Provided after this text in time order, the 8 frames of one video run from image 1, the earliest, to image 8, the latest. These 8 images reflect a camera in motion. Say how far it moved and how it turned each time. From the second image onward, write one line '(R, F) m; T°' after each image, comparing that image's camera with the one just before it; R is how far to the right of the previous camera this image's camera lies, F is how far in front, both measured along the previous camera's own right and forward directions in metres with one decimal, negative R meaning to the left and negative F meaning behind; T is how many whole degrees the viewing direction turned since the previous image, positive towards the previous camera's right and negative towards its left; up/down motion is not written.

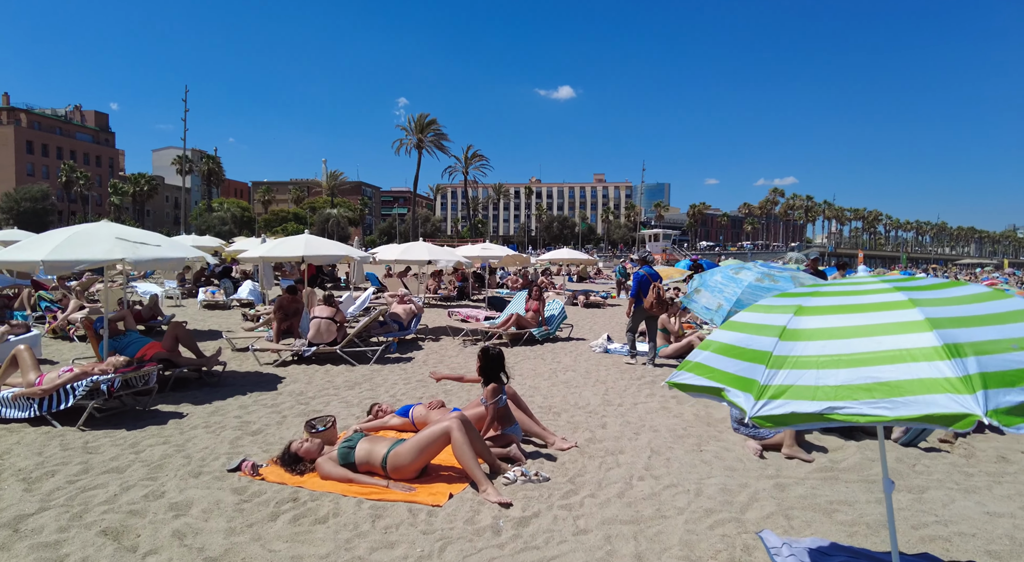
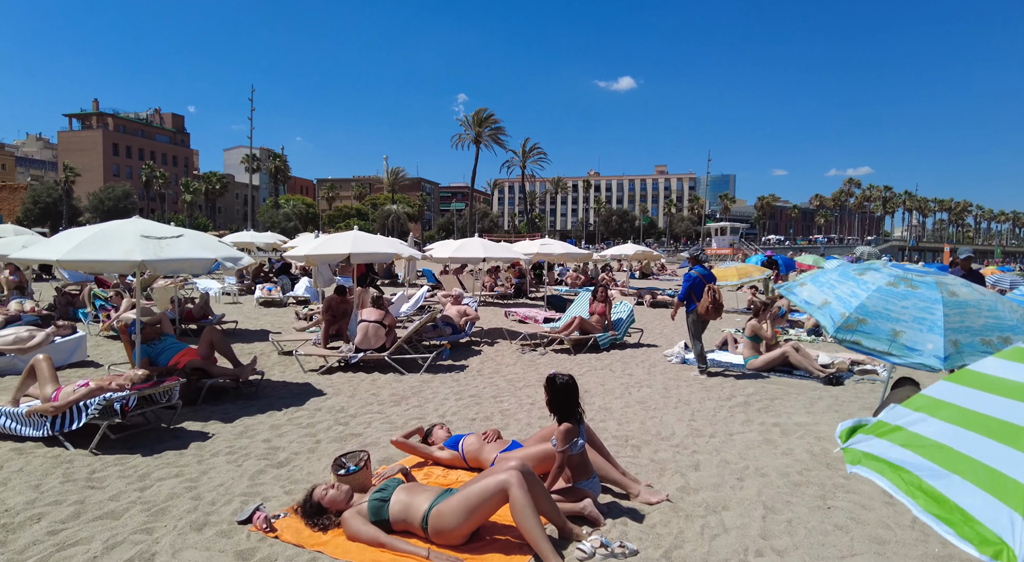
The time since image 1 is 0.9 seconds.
(-0.1, +0.9) m; -6°
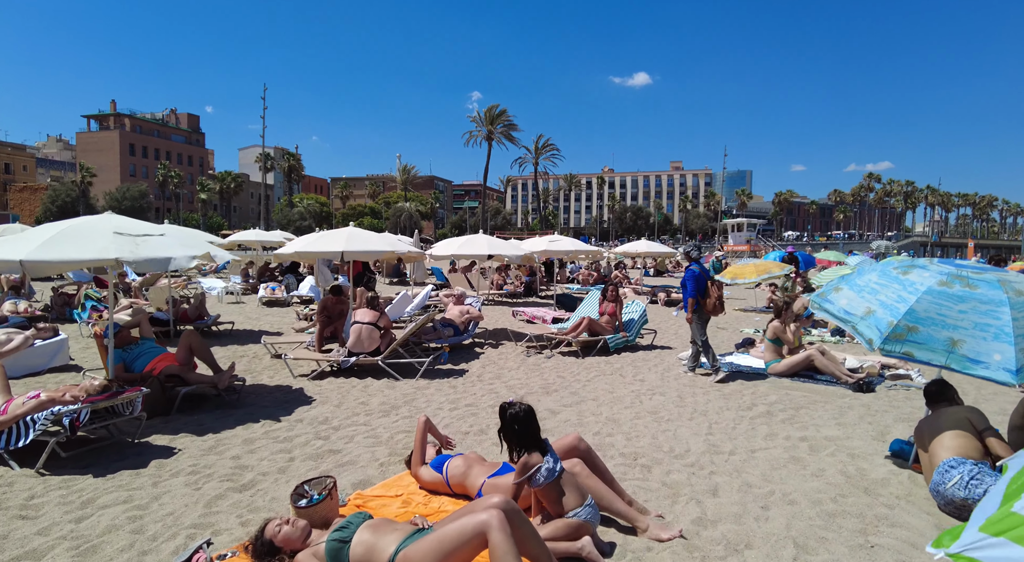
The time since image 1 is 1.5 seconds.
(+0.1, +0.5) m; -1°
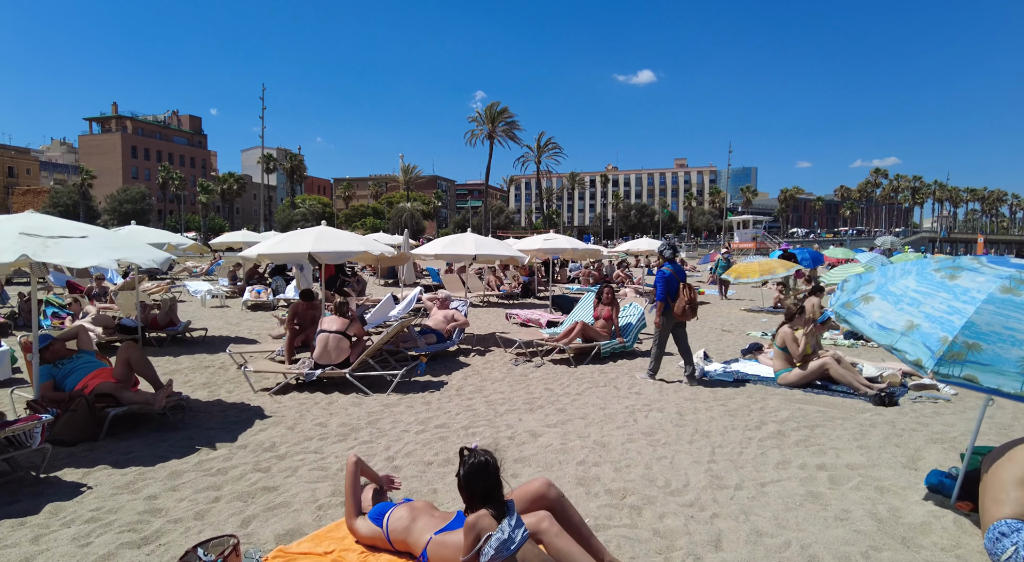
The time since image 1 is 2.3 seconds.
(+0.3, +0.7) m; -1°
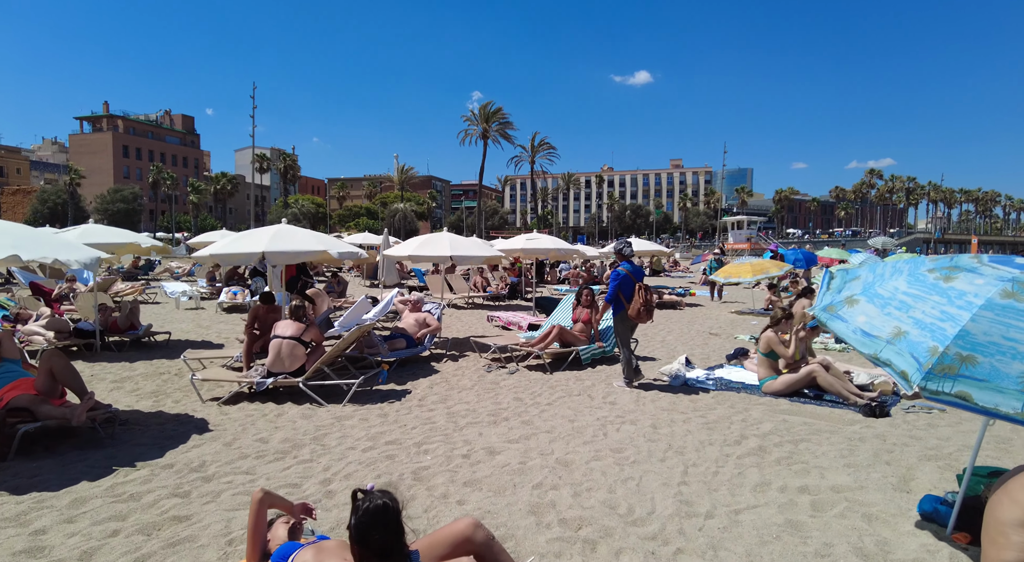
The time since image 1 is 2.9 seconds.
(+0.3, +0.4) m; 0°
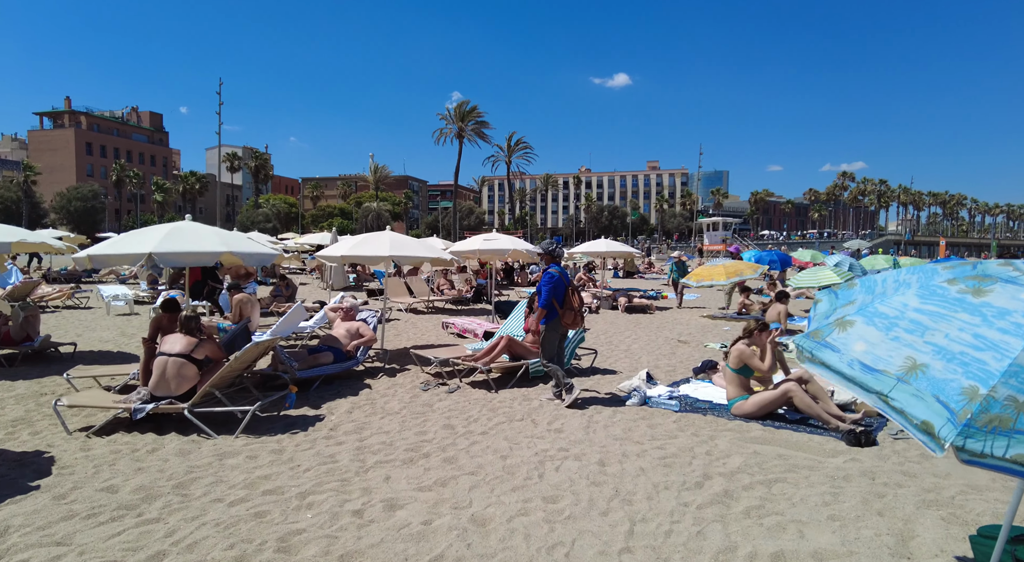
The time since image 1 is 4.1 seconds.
(+0.4, +0.9) m; +2°
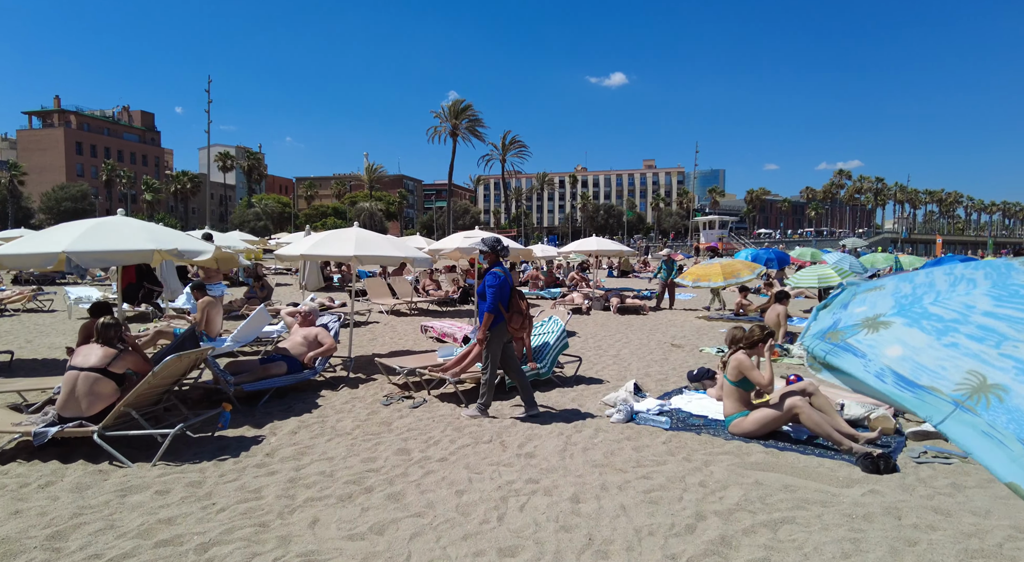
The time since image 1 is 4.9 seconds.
(+0.3, +0.7) m; 0°
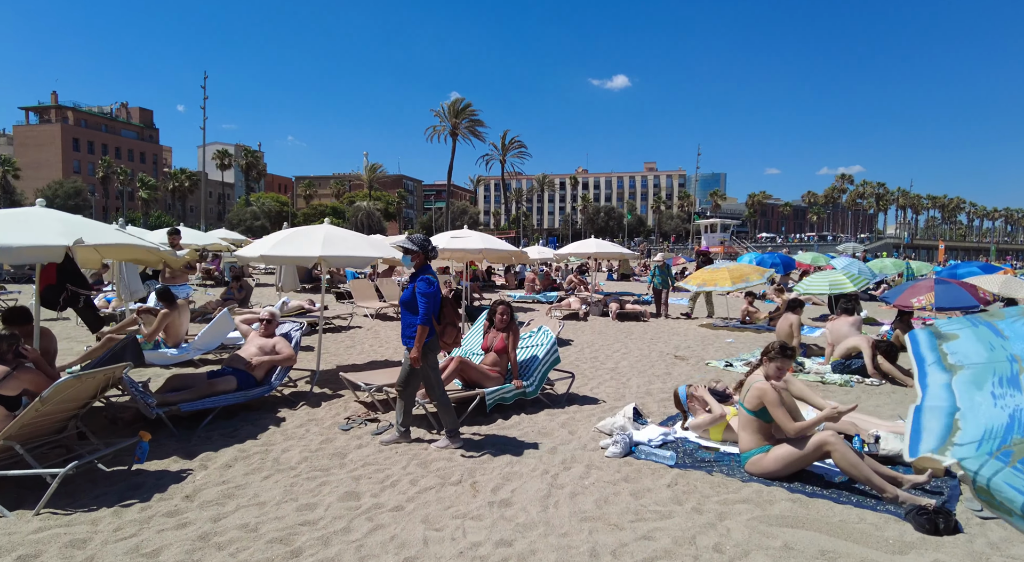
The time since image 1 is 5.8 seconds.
(+0.2, +0.8) m; 0°
